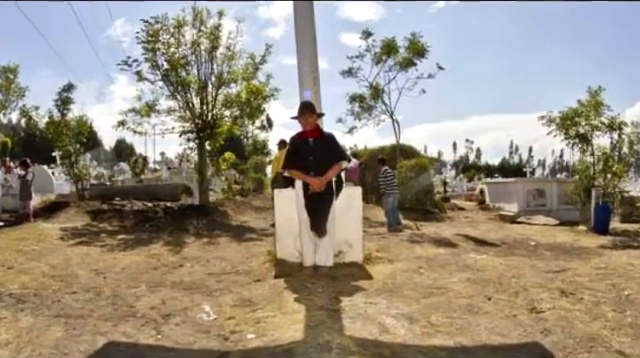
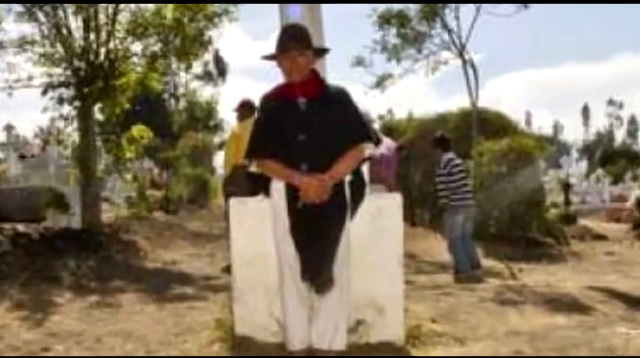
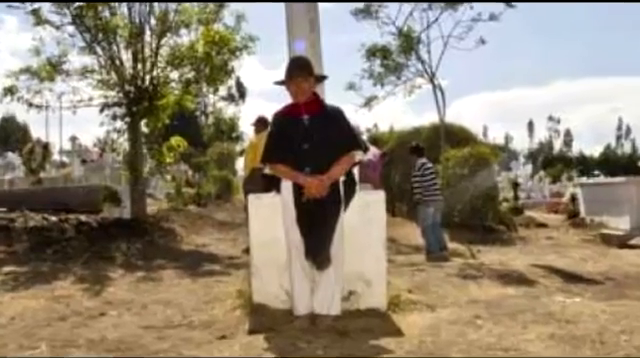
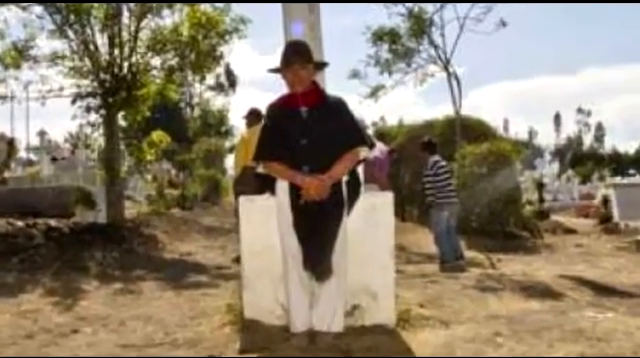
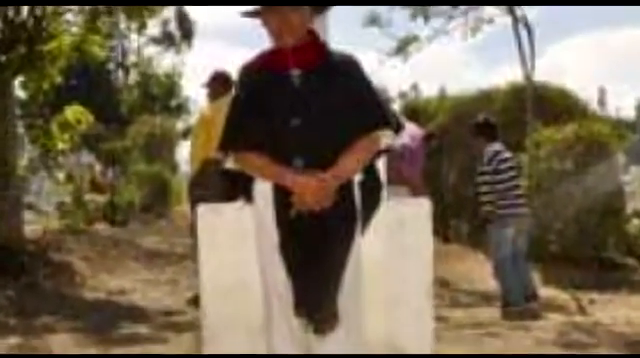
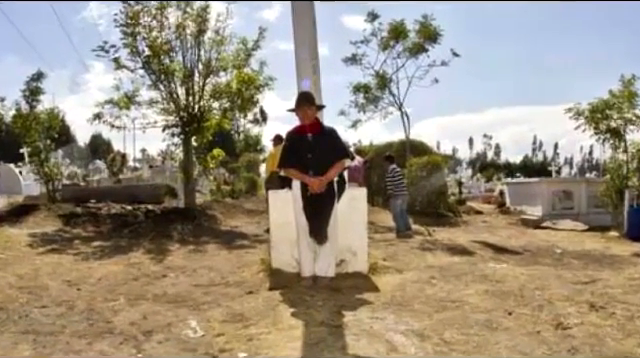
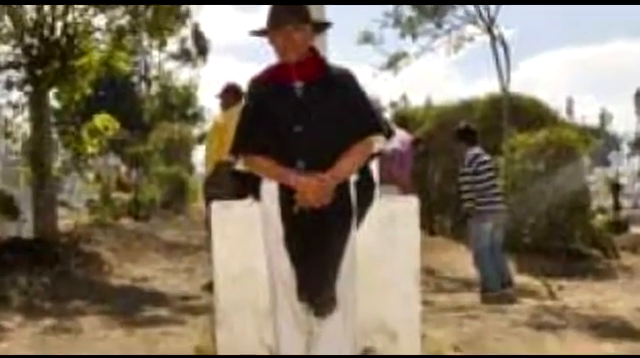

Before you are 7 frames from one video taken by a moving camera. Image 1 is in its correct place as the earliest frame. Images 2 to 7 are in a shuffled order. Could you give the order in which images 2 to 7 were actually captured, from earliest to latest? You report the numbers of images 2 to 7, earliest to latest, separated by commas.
6, 3, 4, 2, 7, 5
